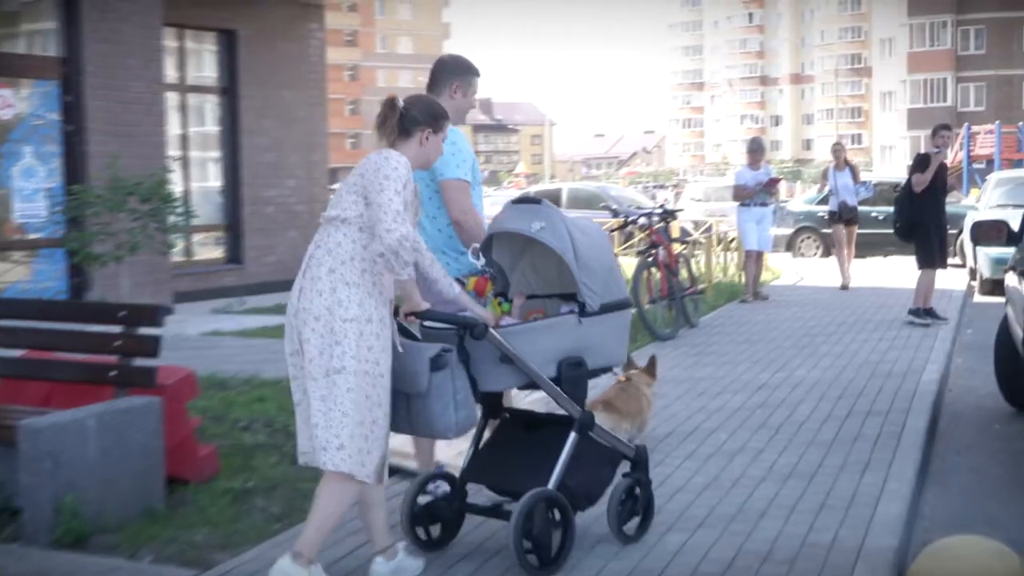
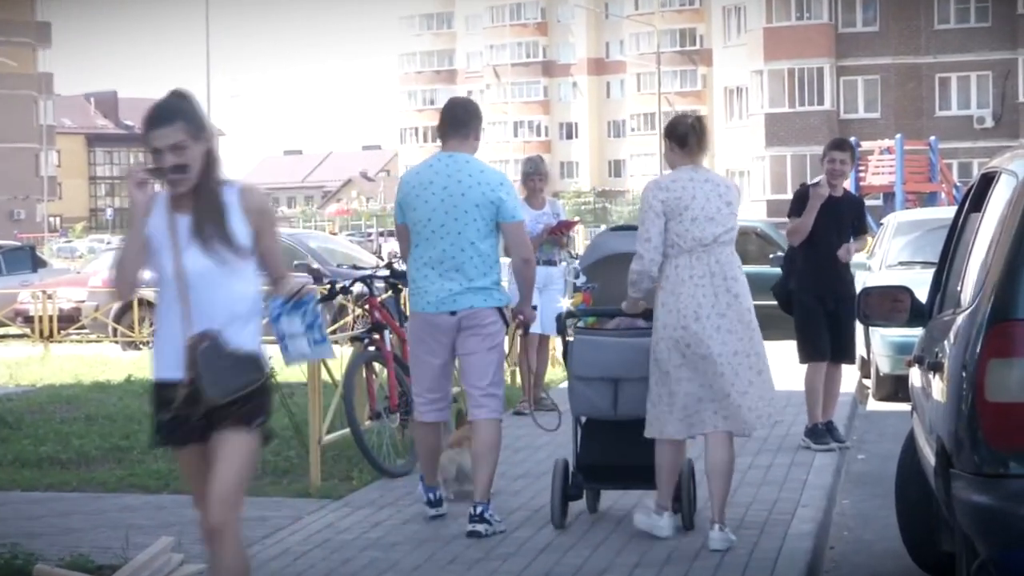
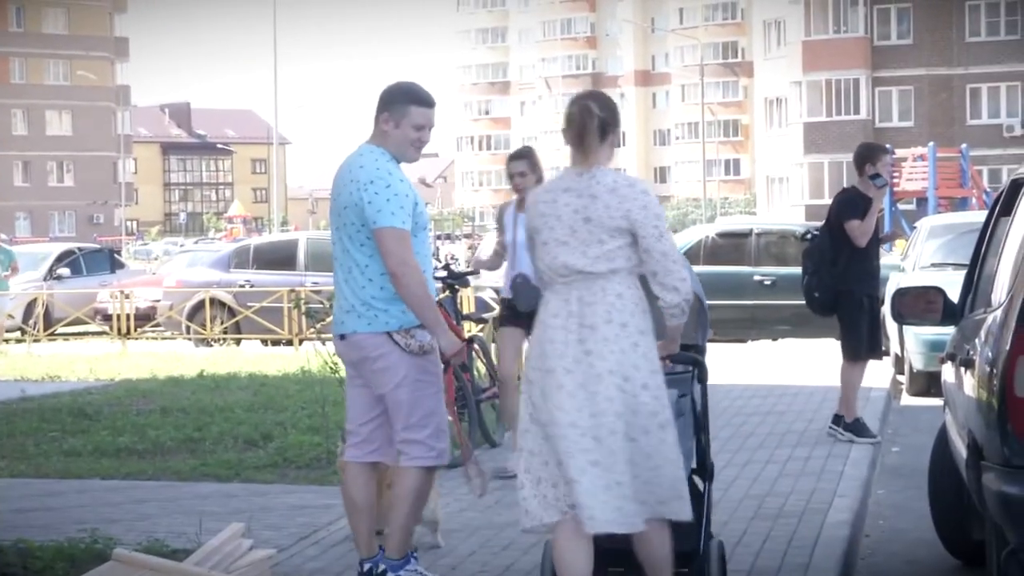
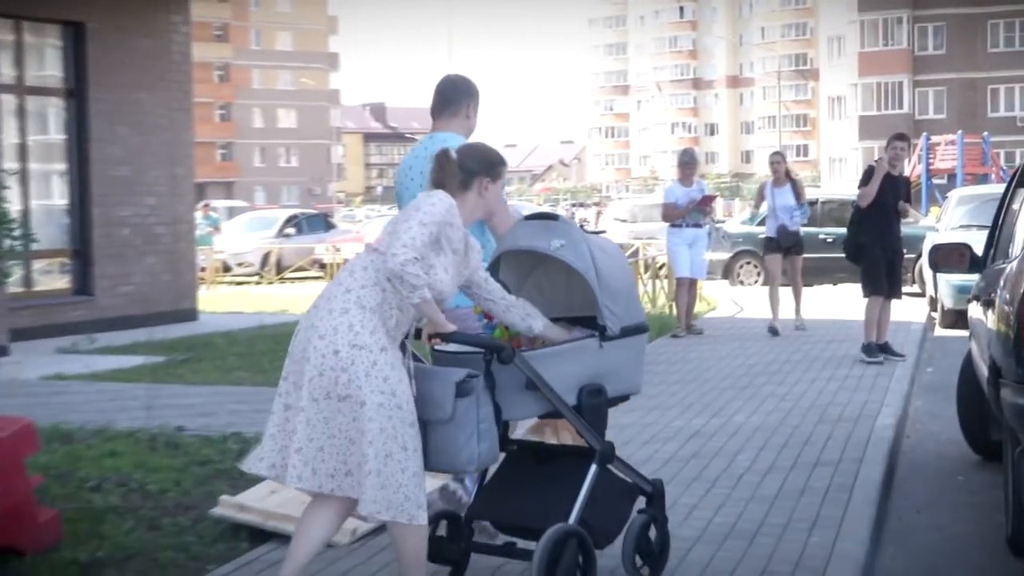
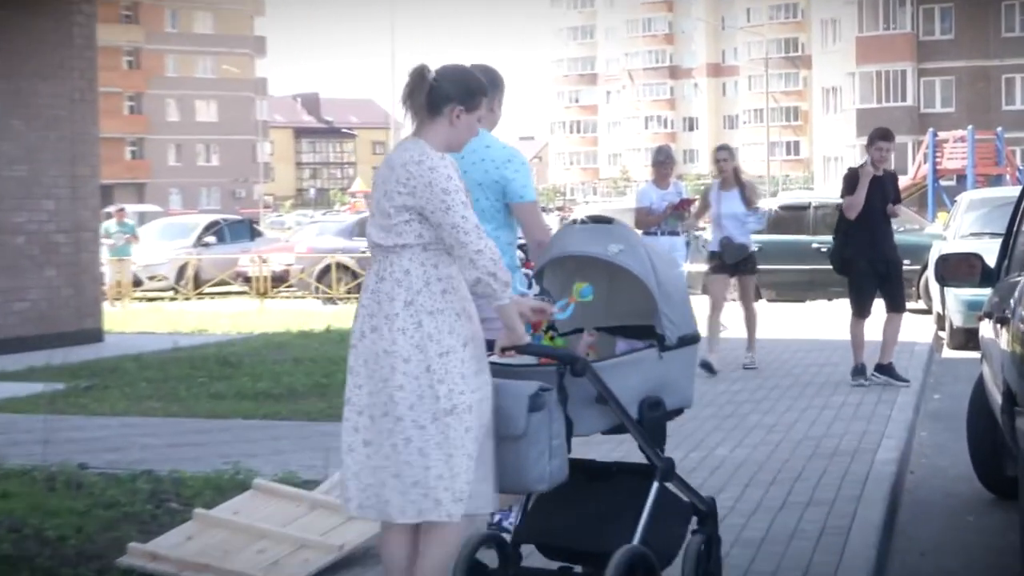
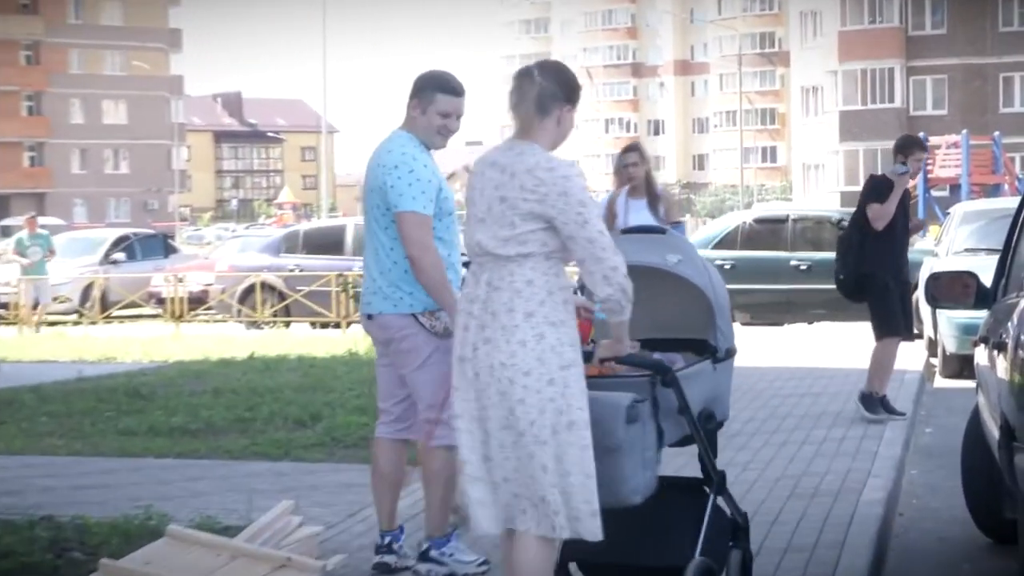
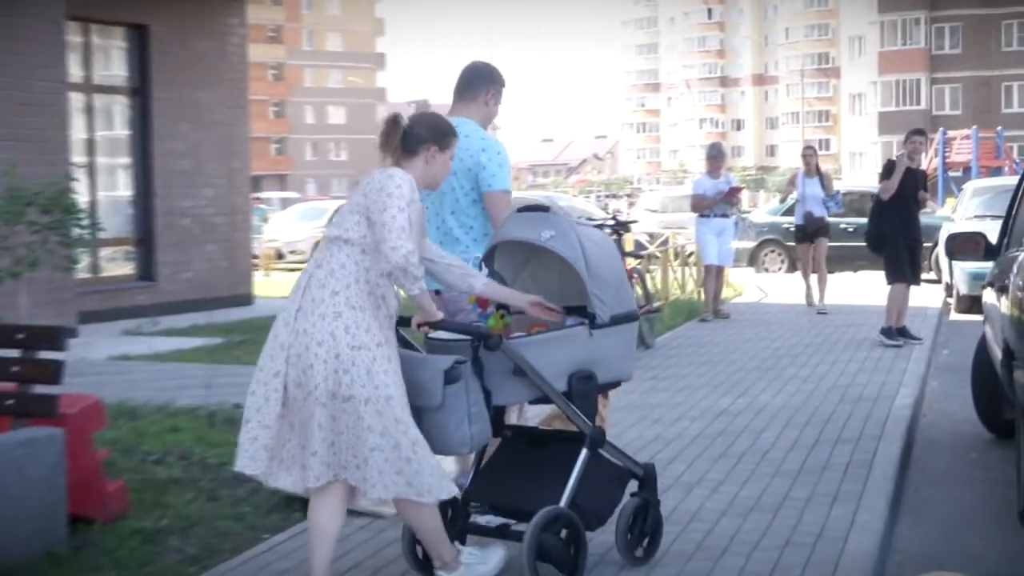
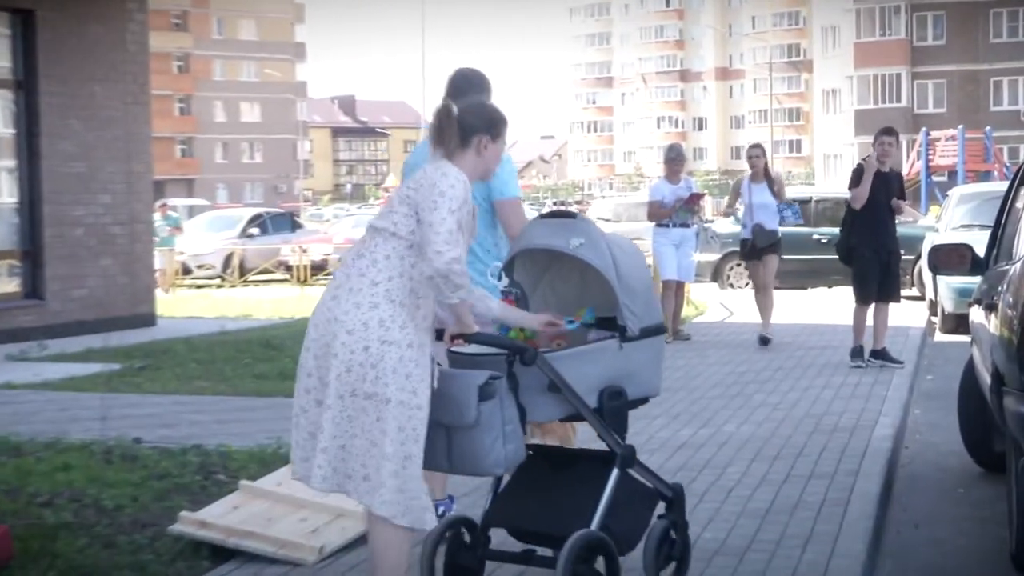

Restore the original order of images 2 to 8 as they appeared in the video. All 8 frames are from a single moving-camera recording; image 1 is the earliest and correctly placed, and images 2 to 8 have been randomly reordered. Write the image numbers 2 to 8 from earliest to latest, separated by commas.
7, 4, 8, 5, 6, 3, 2
